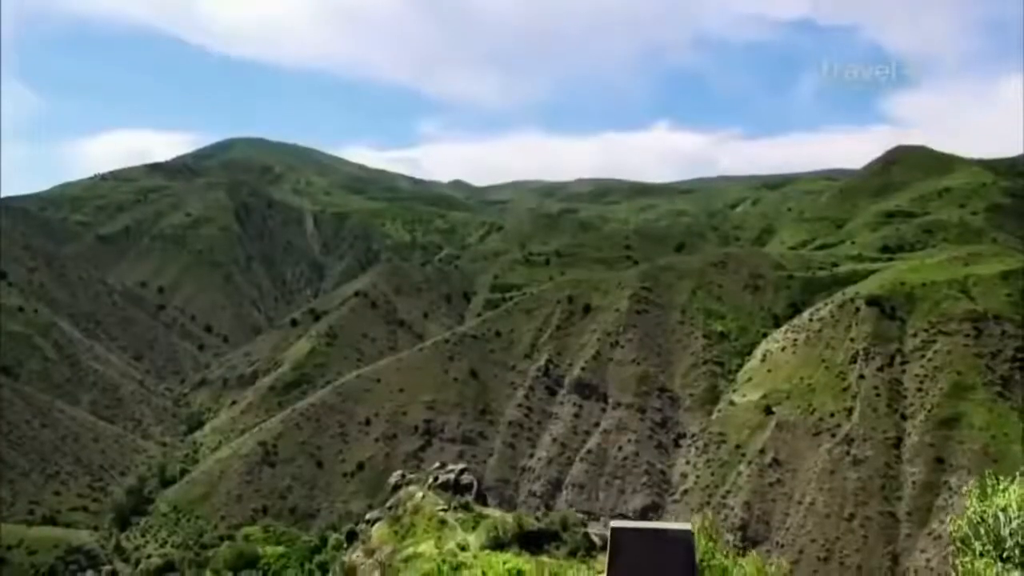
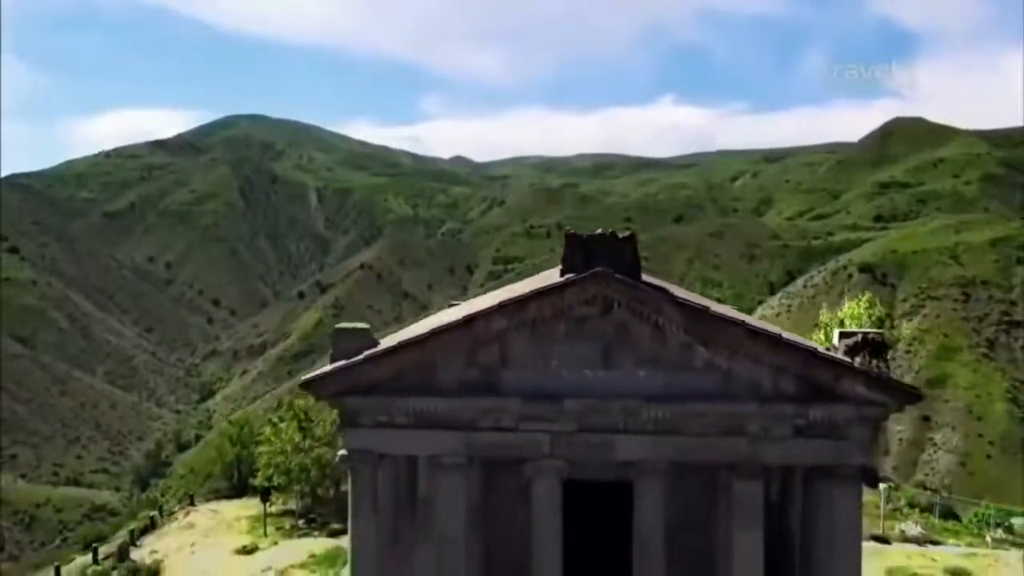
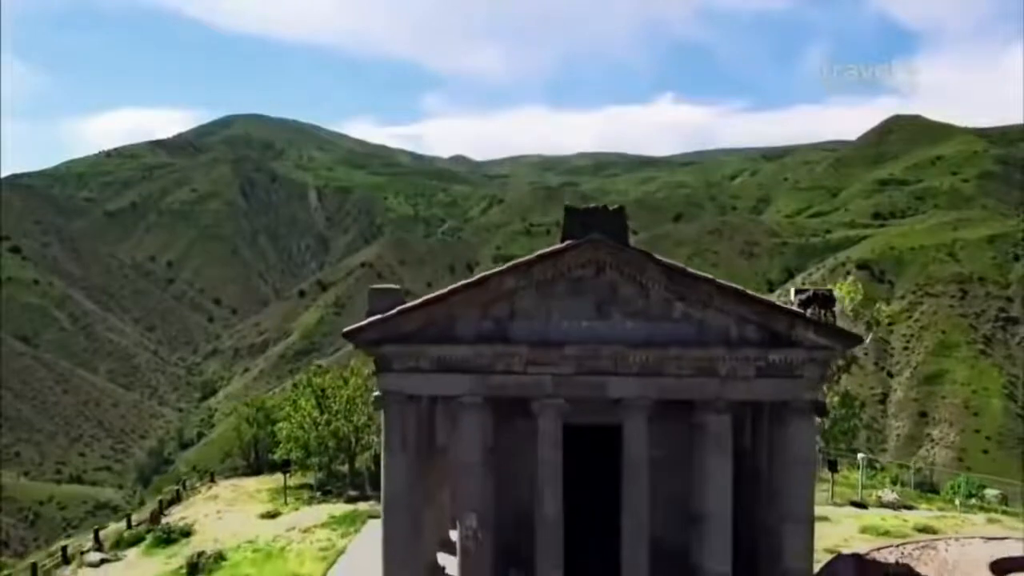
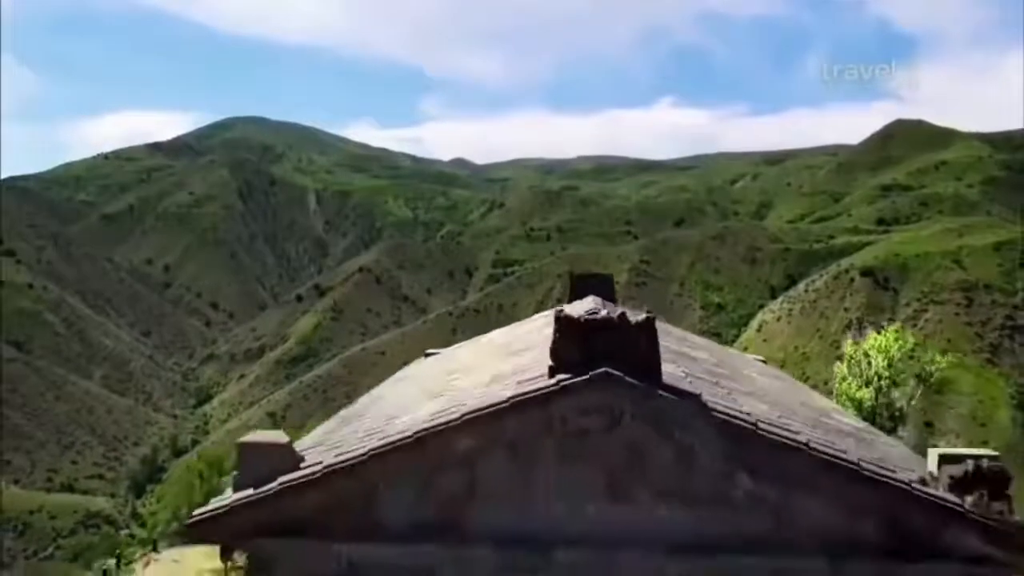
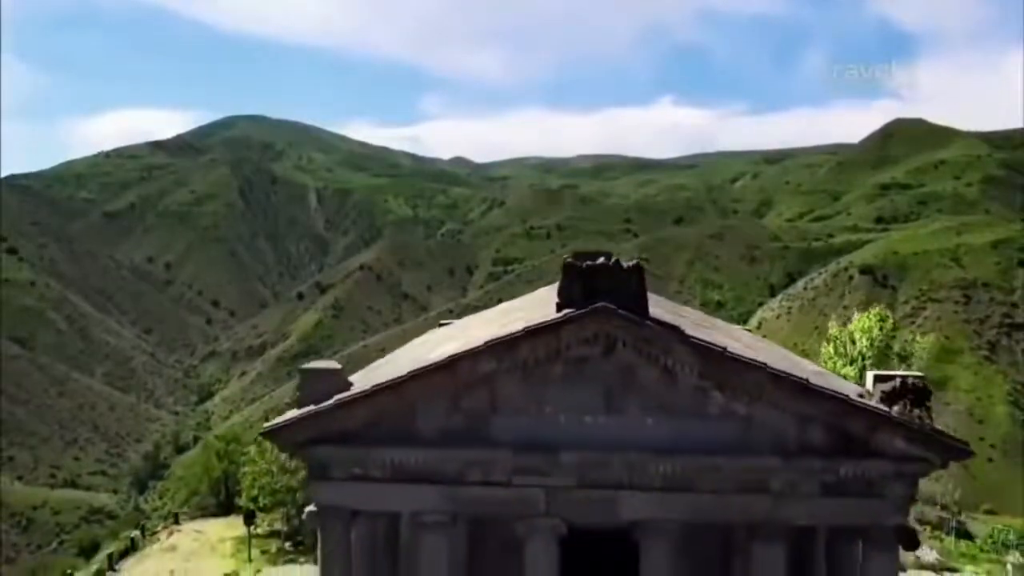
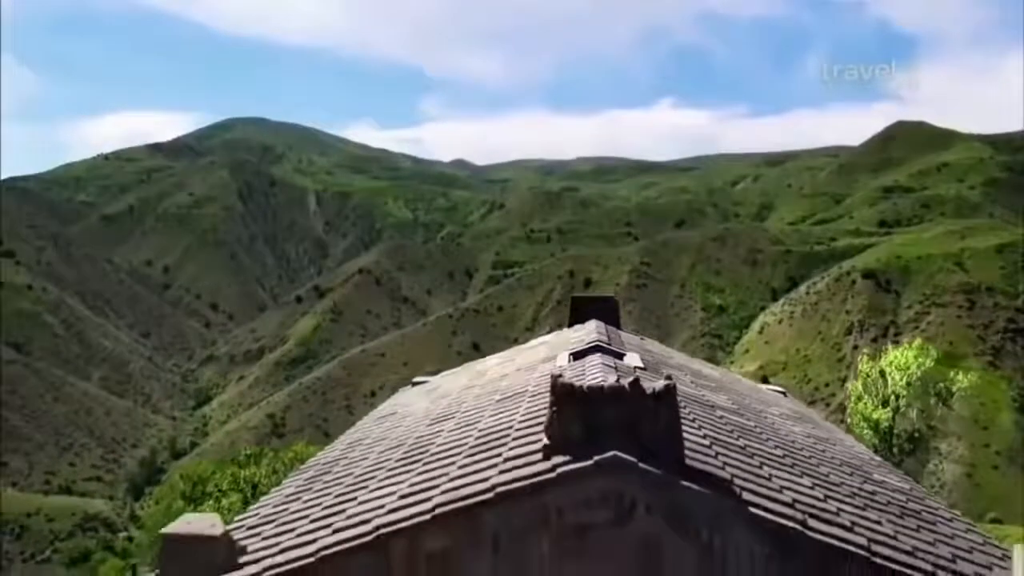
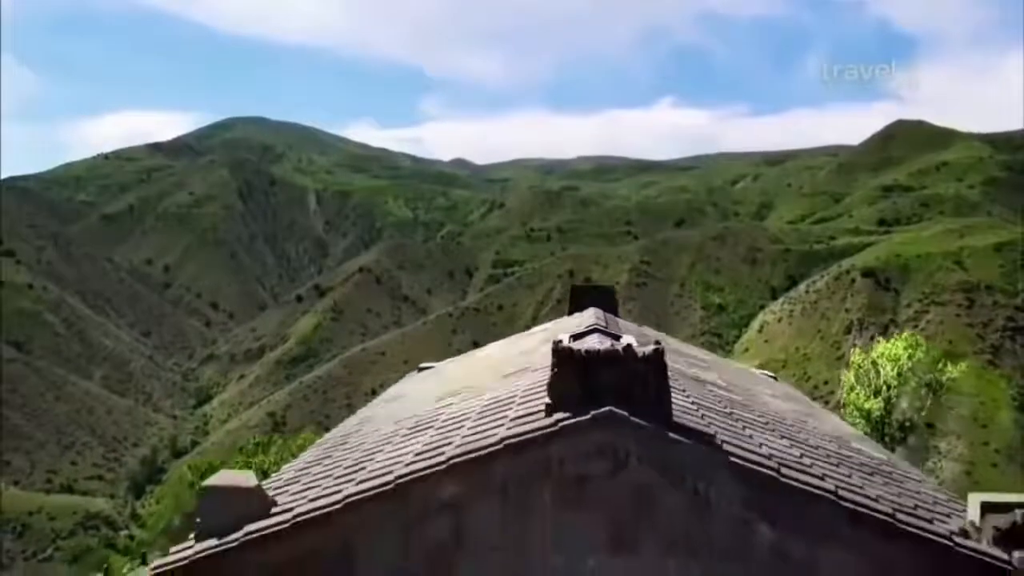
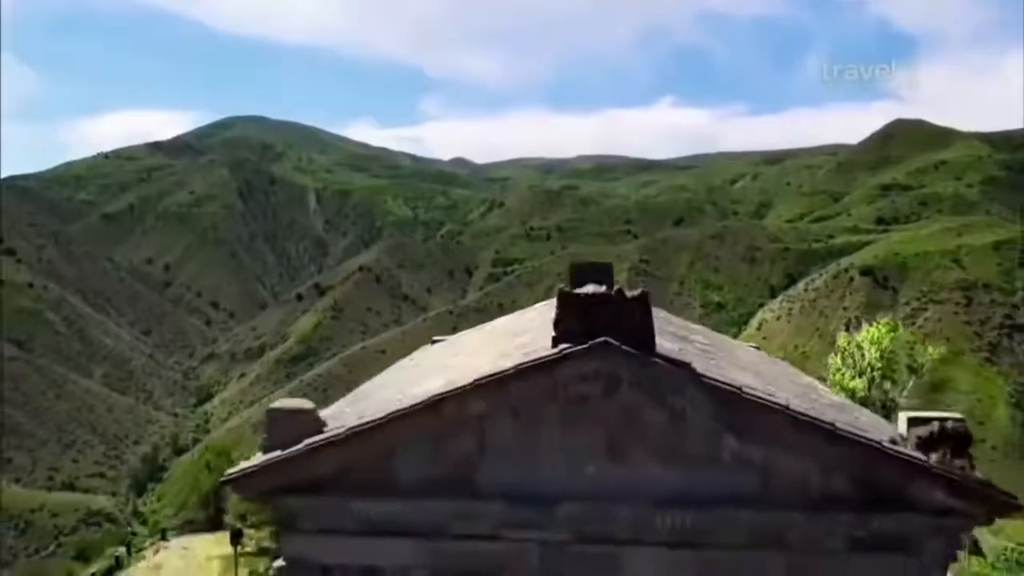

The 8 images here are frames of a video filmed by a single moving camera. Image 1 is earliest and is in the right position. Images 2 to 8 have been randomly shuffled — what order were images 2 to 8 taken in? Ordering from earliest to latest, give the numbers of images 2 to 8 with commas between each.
6, 7, 4, 8, 5, 2, 3
